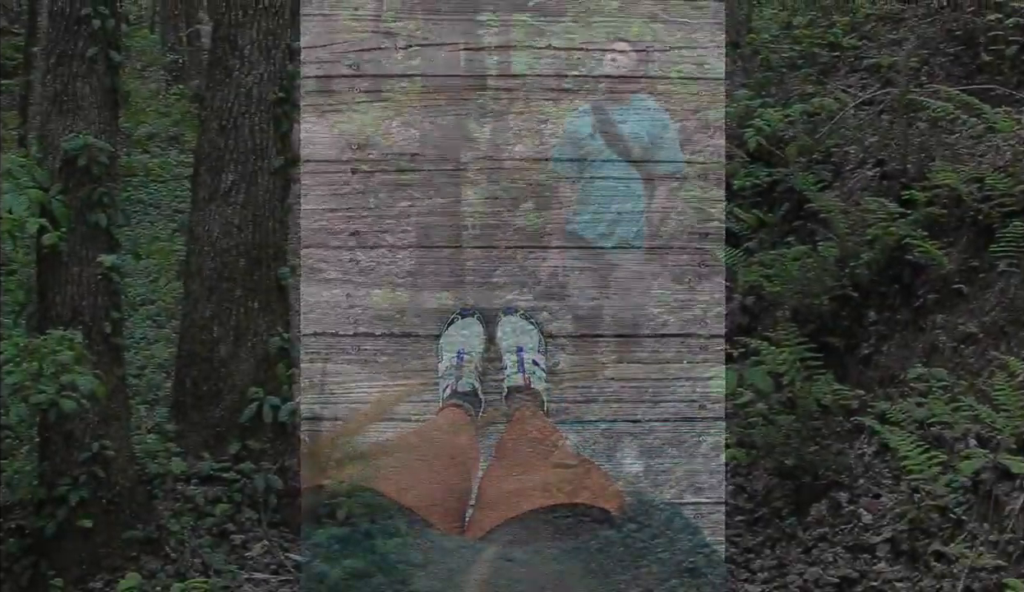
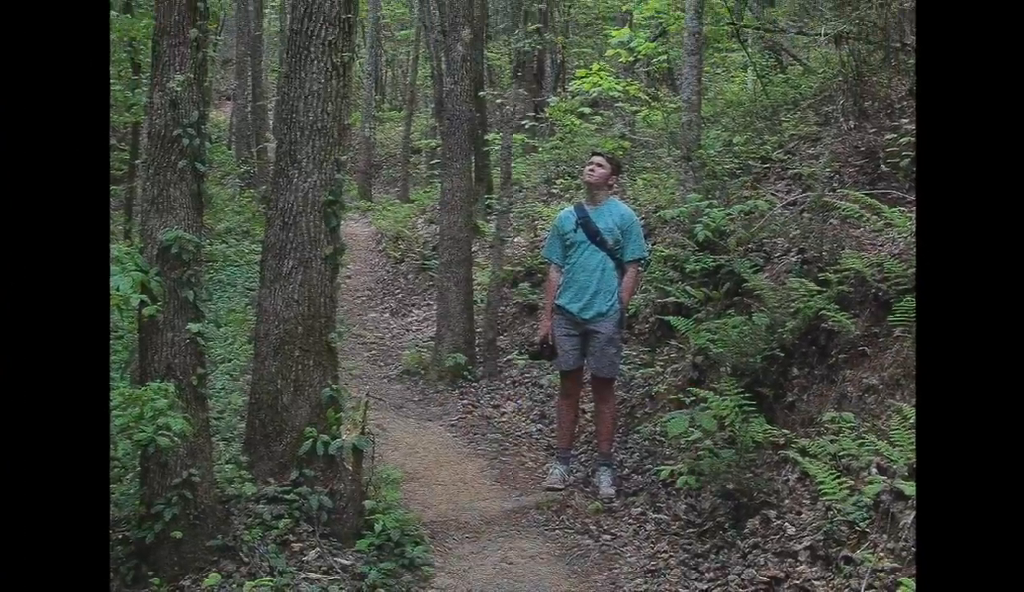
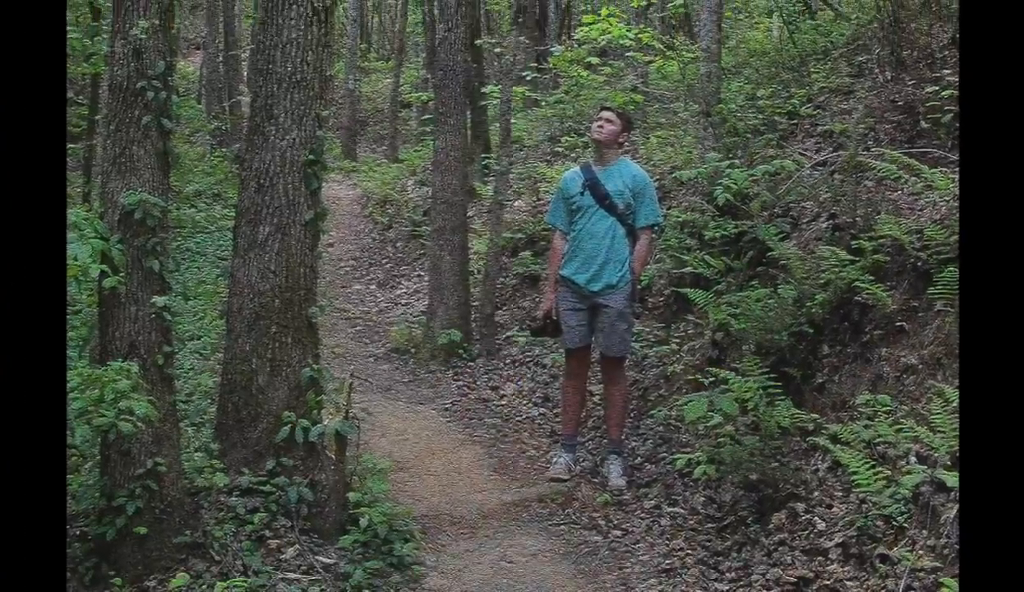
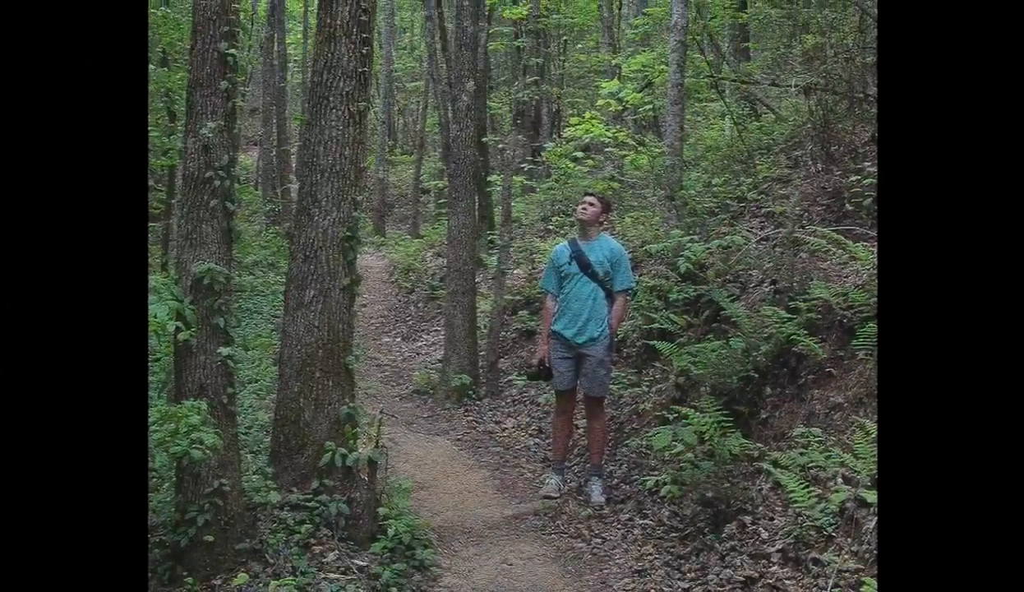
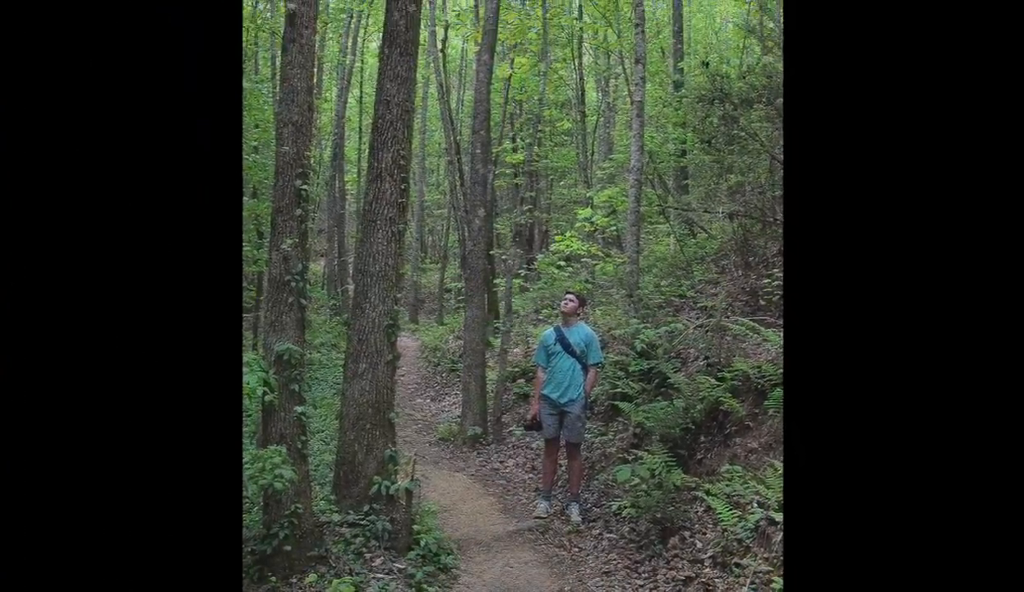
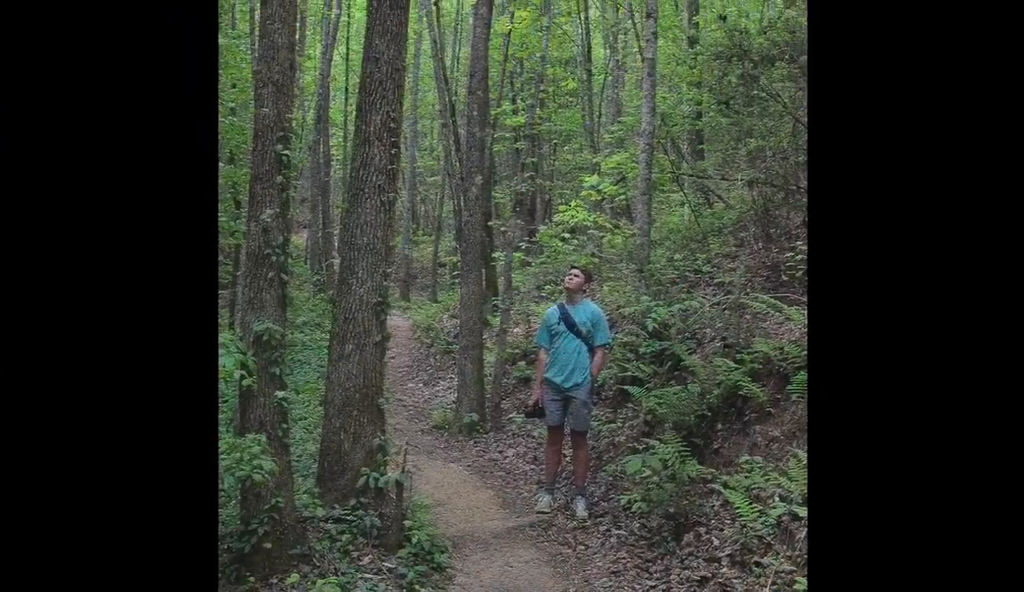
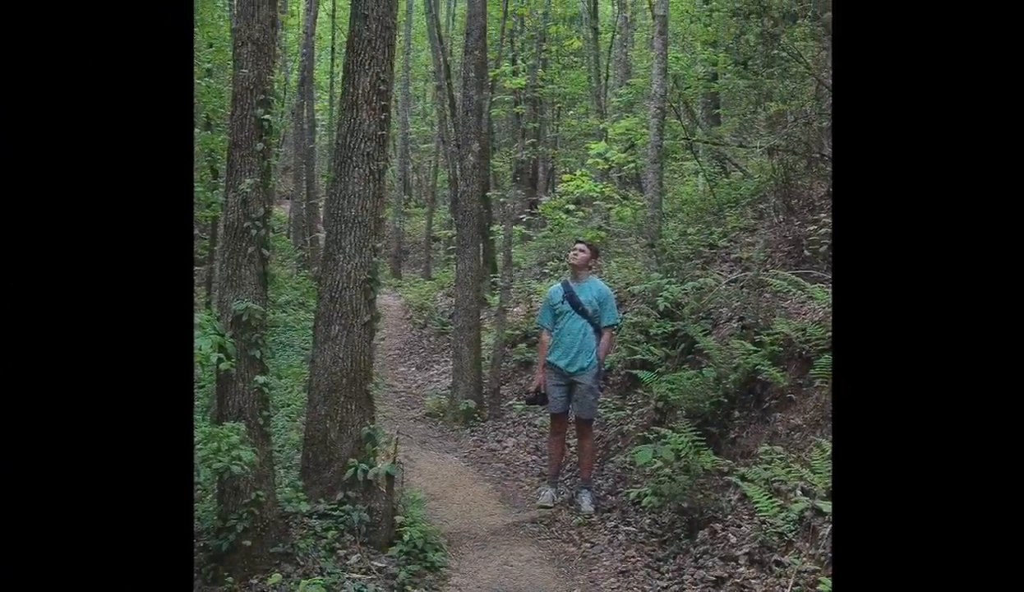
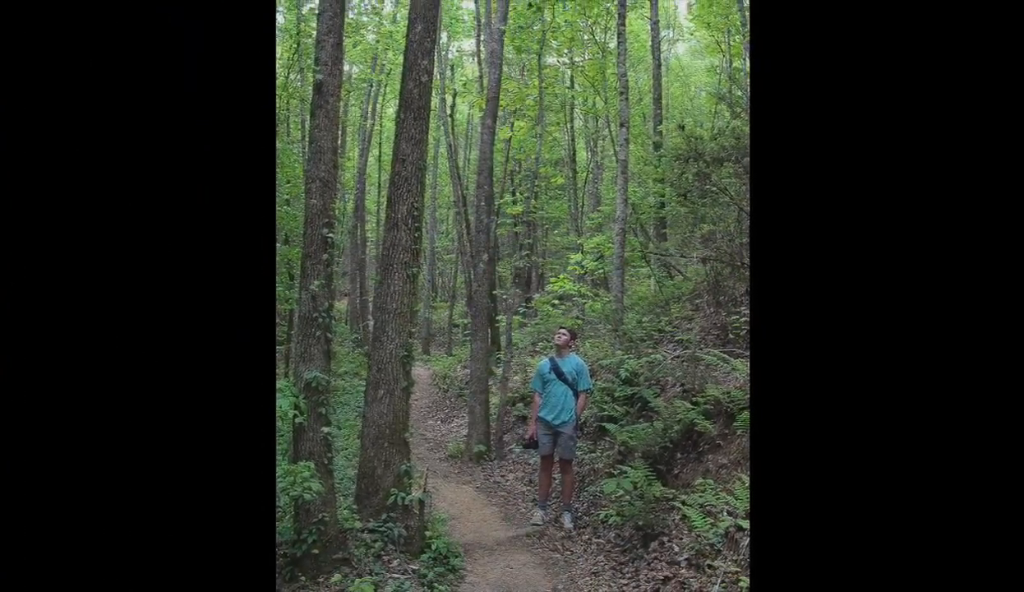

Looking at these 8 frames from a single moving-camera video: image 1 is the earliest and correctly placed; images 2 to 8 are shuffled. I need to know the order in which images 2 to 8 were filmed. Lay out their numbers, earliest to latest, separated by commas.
3, 2, 4, 7, 6, 5, 8
